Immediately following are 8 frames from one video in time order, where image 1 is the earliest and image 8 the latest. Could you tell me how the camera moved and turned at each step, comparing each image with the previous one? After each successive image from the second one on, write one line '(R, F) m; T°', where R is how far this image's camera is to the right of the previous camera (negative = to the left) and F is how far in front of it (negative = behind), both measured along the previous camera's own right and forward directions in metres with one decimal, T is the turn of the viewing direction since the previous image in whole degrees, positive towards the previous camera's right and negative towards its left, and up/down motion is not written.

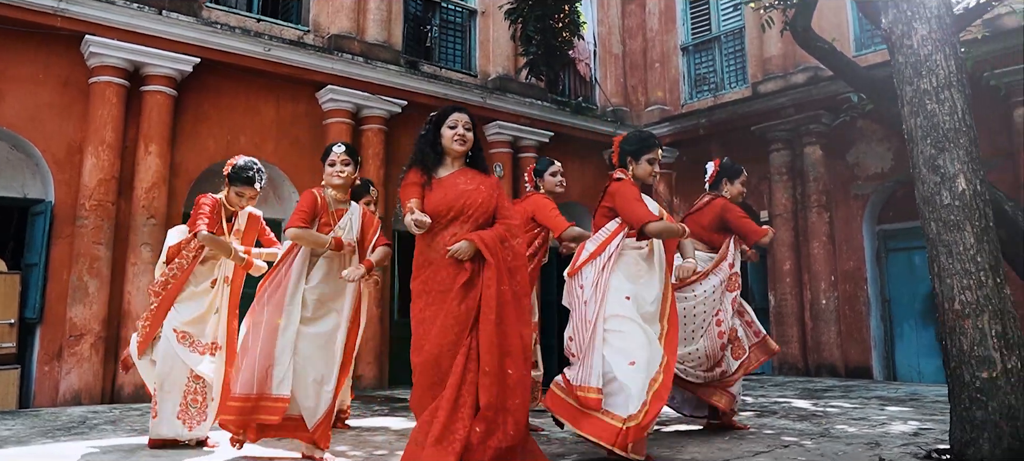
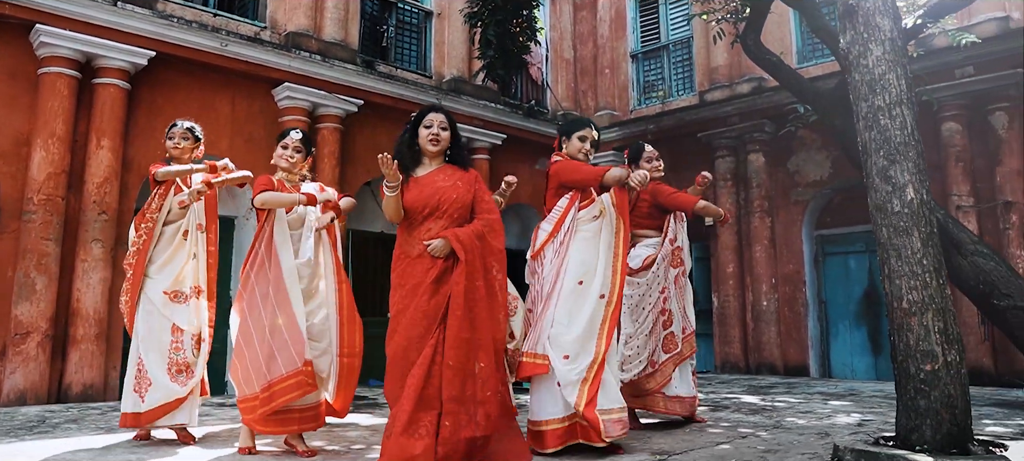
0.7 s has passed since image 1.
(-0.2, -0.1) m; +5°
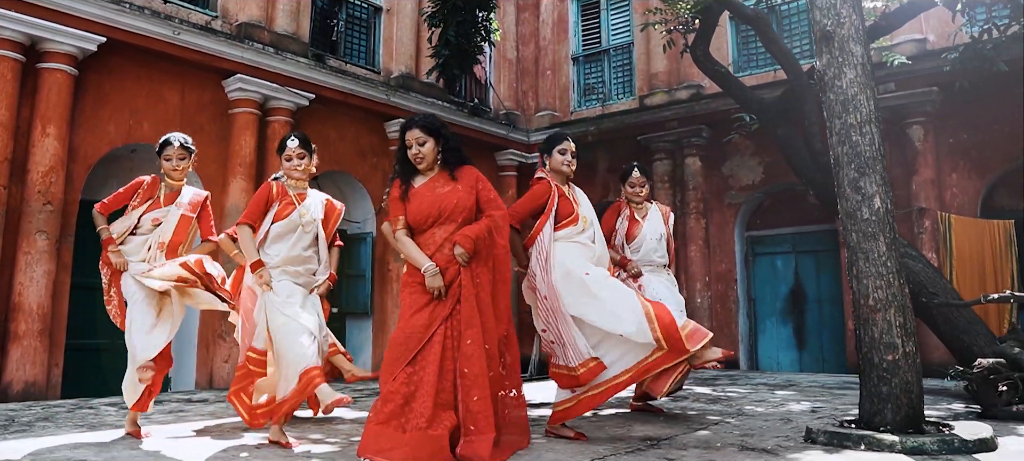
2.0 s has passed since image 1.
(-0.4, -0.1) m; +6°
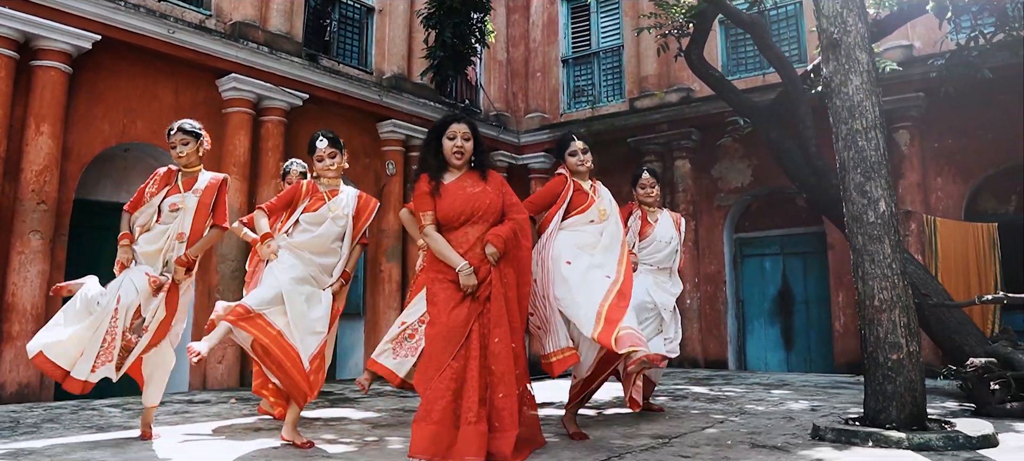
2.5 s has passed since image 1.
(-0.2, 0.0) m; +2°
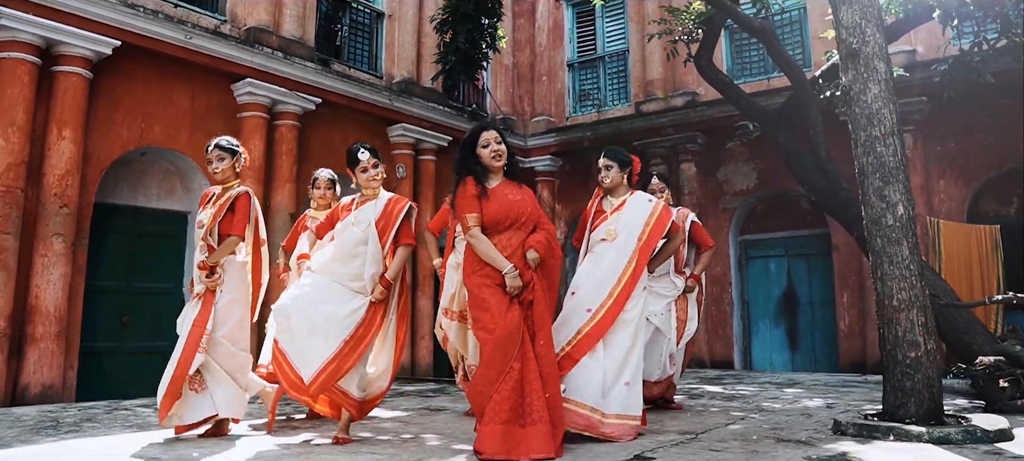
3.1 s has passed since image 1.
(-0.2, -0.1) m; 0°
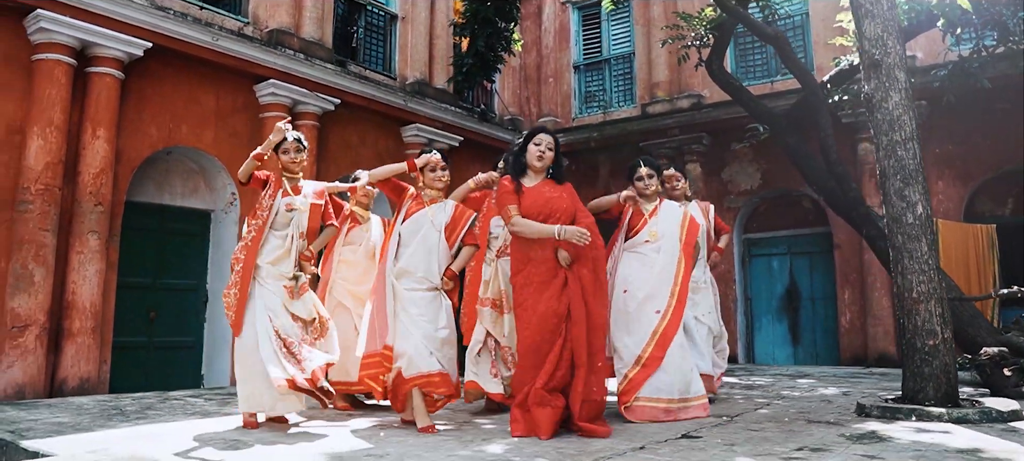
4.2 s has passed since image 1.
(-0.3, -0.2) m; +1°
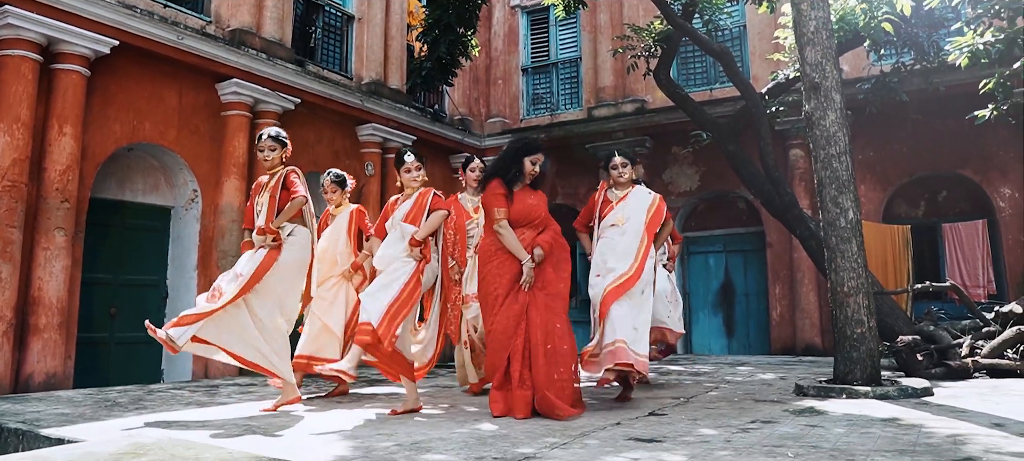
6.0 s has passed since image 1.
(-0.3, -0.4) m; +5°
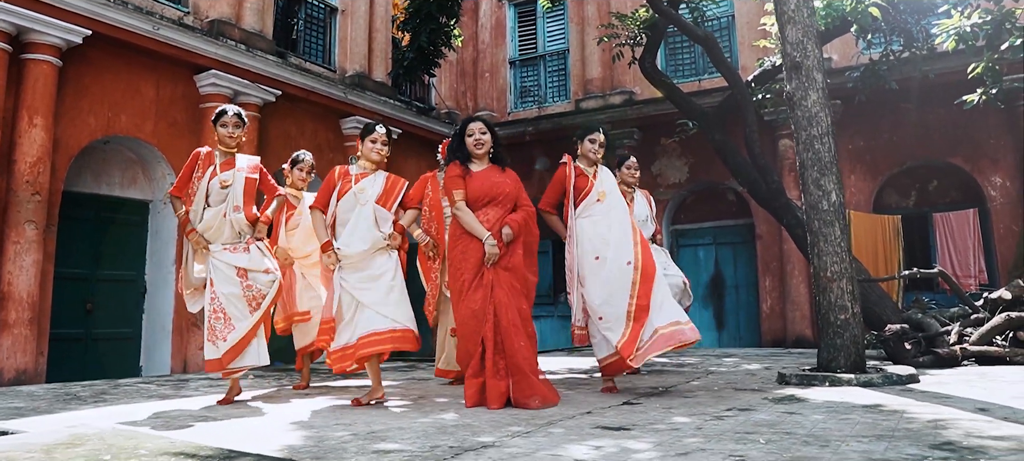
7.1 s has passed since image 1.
(+0.1, +0.1) m; 0°
